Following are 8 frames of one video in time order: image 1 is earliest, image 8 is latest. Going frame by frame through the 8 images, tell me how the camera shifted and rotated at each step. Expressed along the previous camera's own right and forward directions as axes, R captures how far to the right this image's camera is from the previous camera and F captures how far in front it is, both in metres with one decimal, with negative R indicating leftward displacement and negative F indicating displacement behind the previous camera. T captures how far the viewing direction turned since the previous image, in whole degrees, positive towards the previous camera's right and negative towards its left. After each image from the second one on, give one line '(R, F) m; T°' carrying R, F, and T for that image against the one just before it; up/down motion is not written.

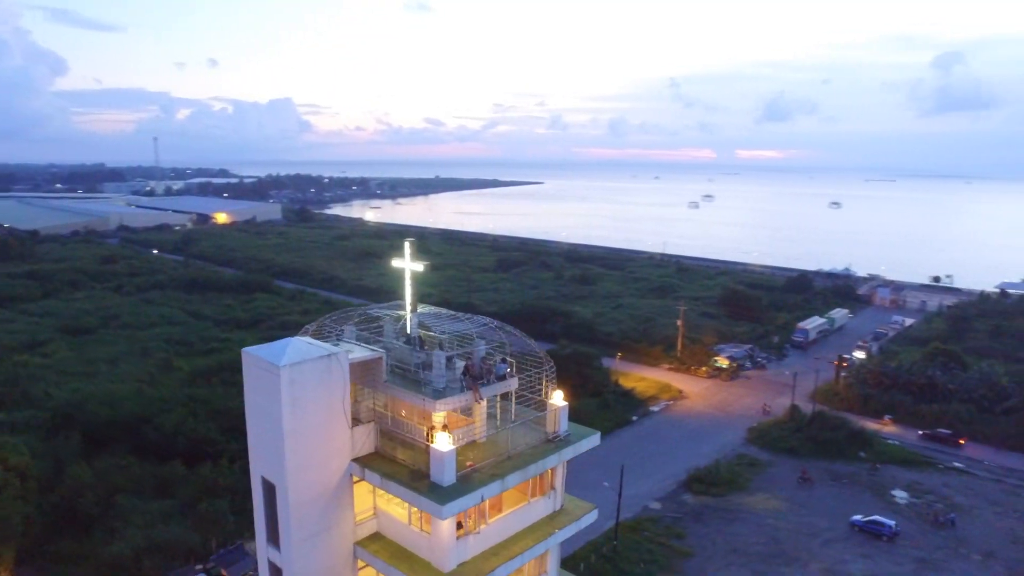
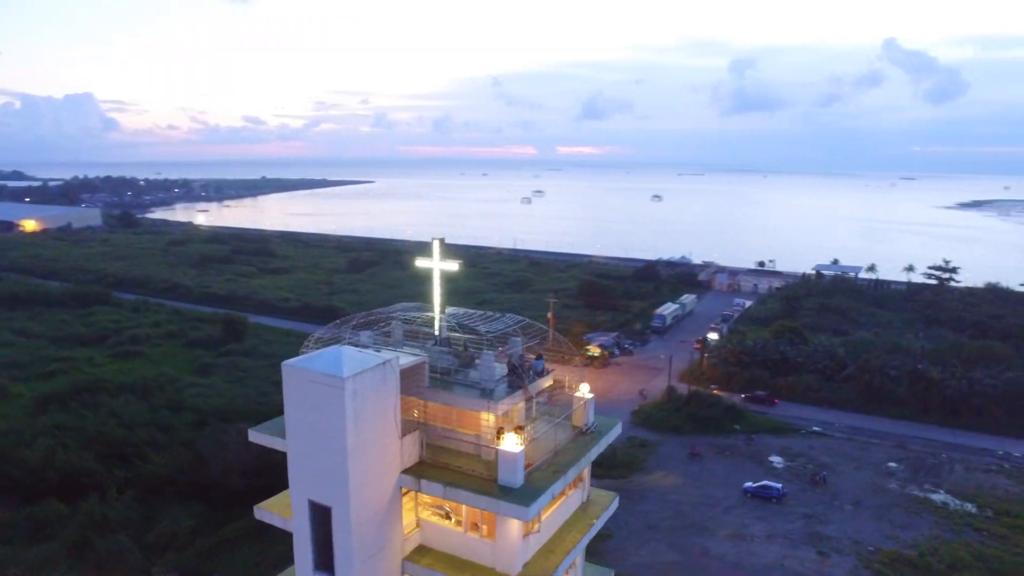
(-2.1, +0.3) m; +13°
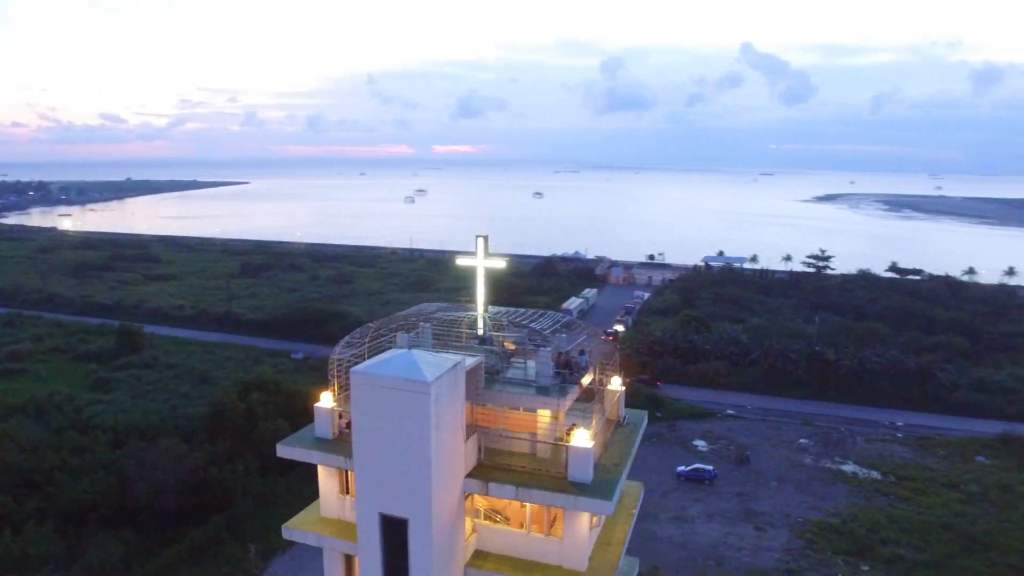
(-1.6, +0.2) m; +9°
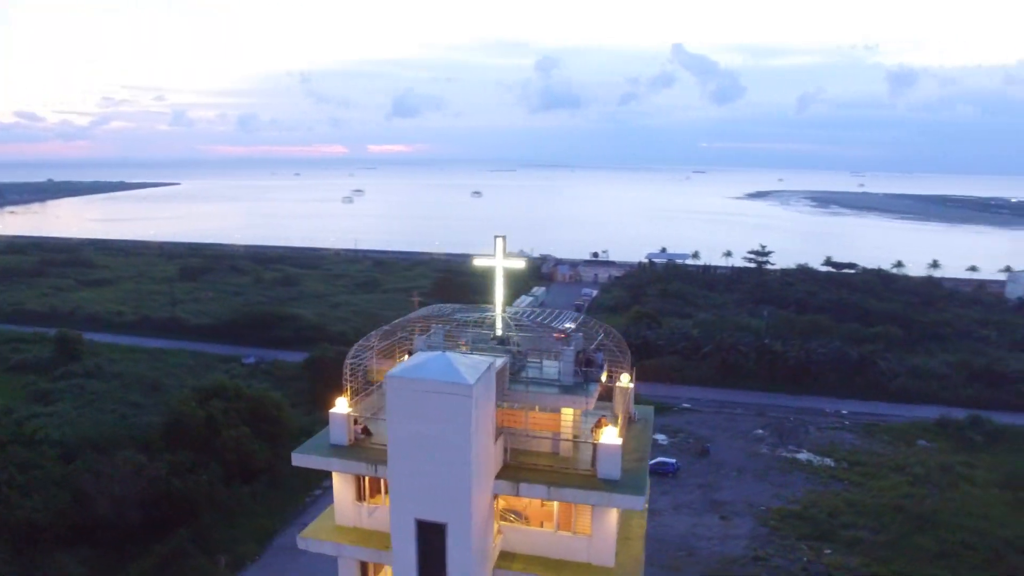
(-0.8, 0.0) m; +5°
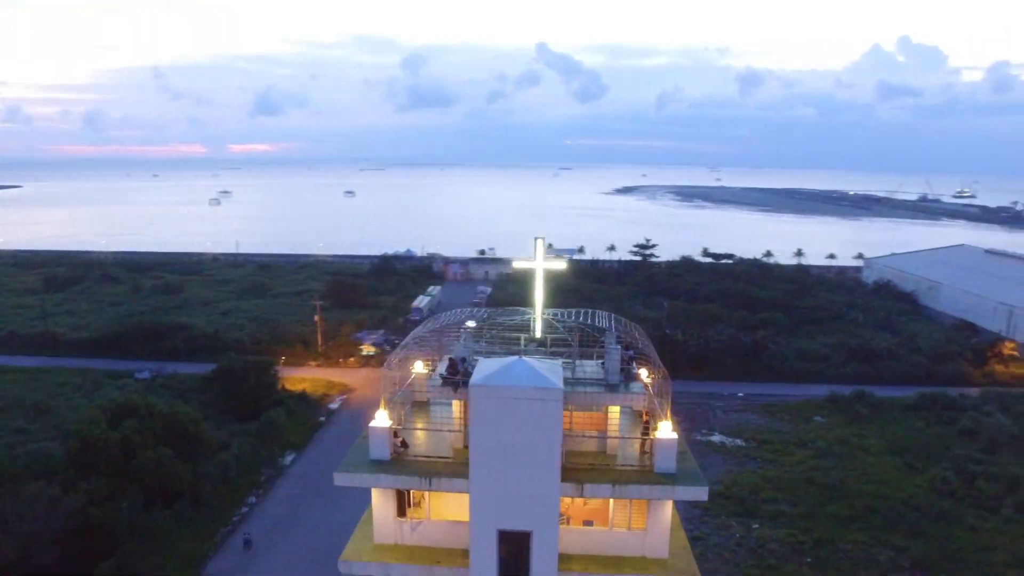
(-1.6, +0.2) m; +10°
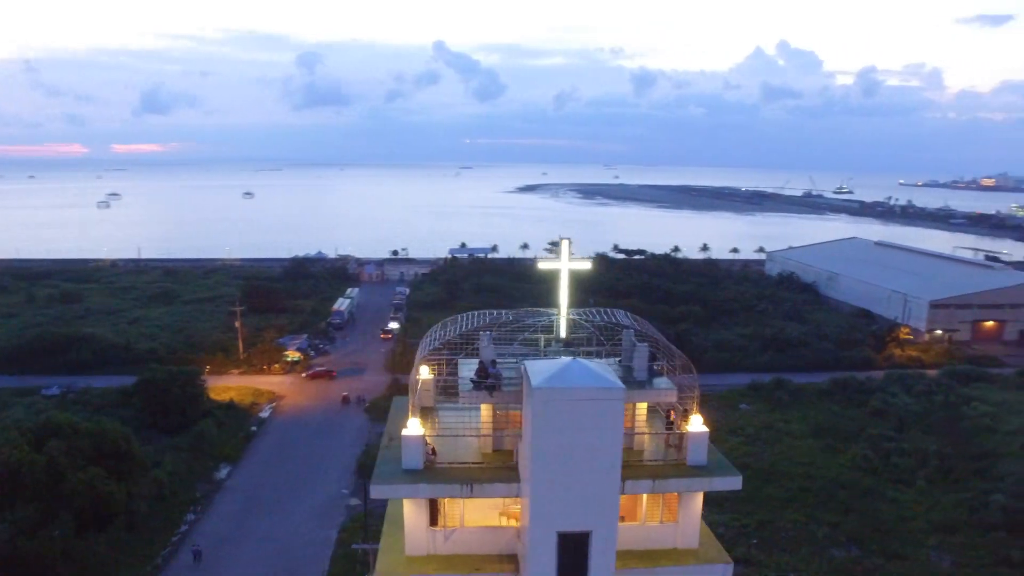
(-1.2, +0.1) m; +8°
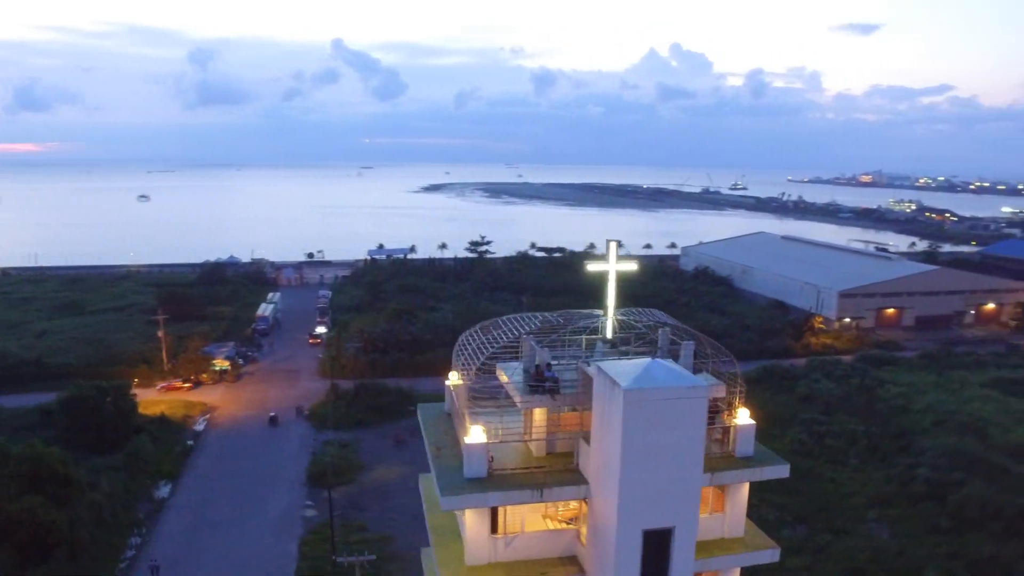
(-1.4, +0.1) m; +7°
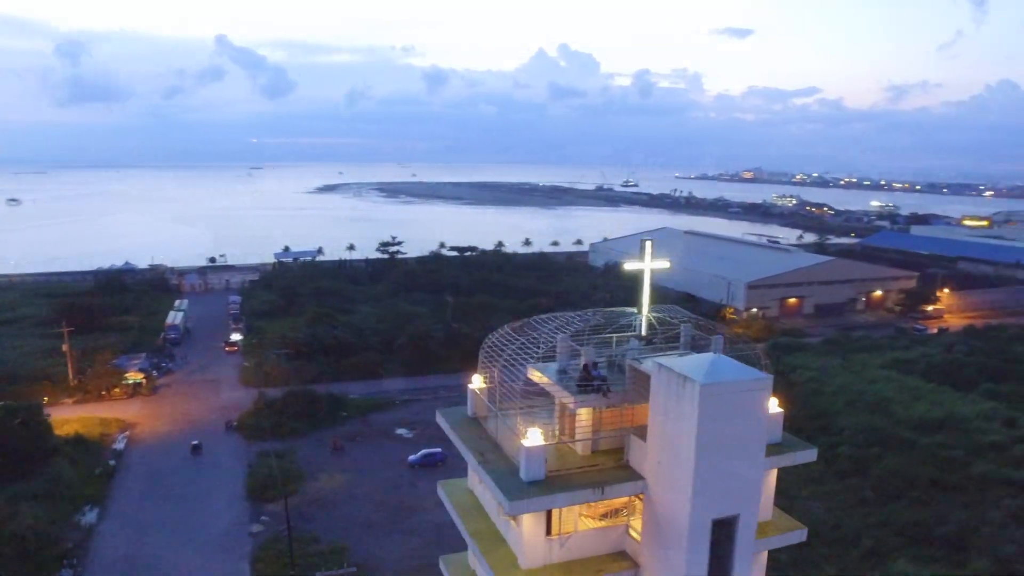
(-1.4, +0.1) m; +8°
